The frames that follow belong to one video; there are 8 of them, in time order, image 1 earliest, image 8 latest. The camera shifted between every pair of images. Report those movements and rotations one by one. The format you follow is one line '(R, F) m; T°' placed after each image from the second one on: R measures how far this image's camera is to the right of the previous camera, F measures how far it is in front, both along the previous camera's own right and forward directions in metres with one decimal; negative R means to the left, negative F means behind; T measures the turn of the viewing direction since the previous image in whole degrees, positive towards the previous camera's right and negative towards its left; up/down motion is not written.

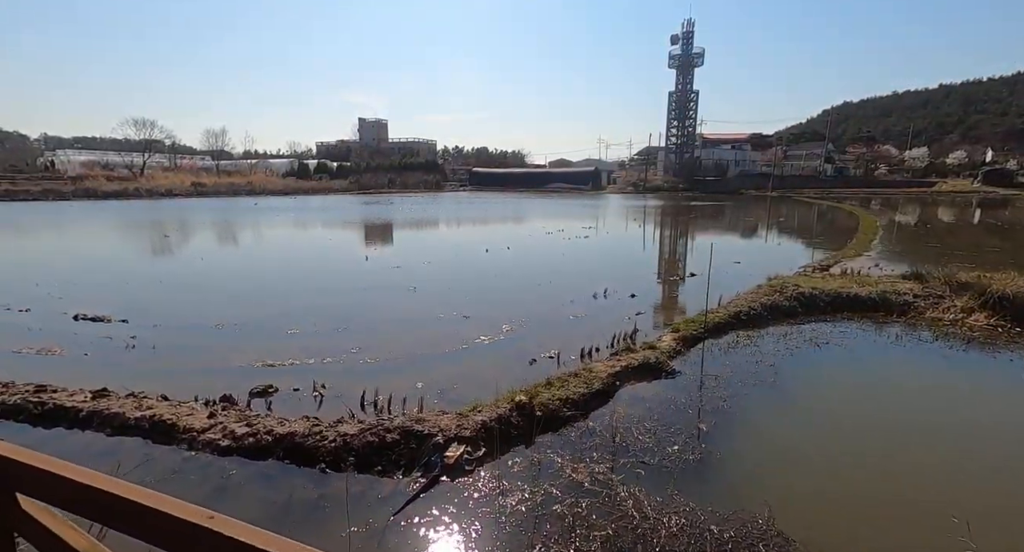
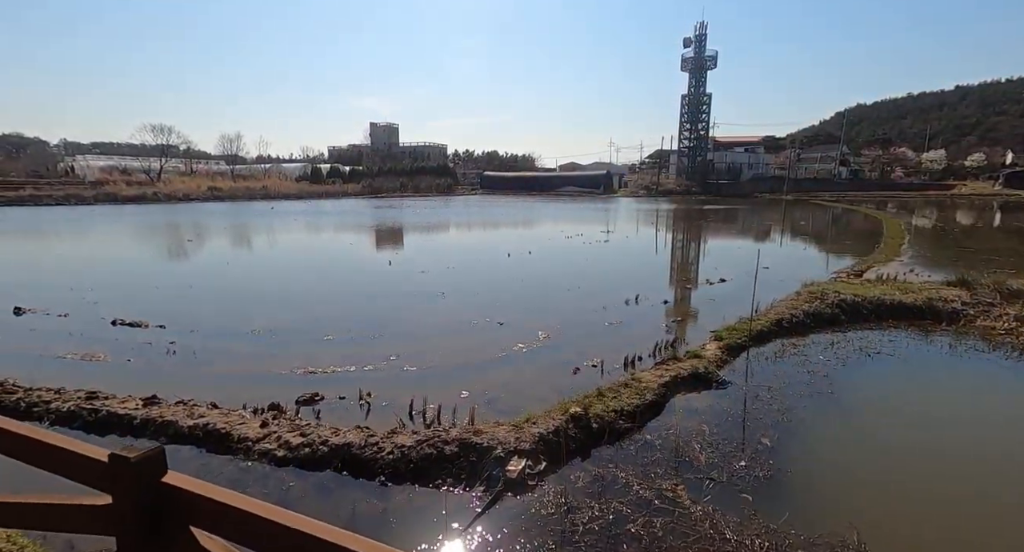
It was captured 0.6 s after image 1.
(-0.3, +0.1) m; -1°
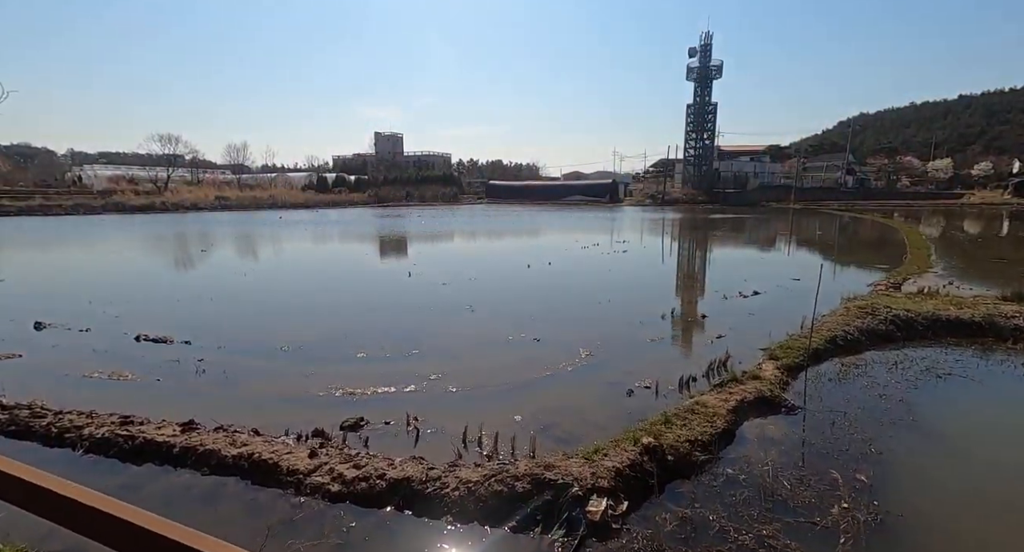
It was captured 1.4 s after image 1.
(-0.5, +0.3) m; -1°
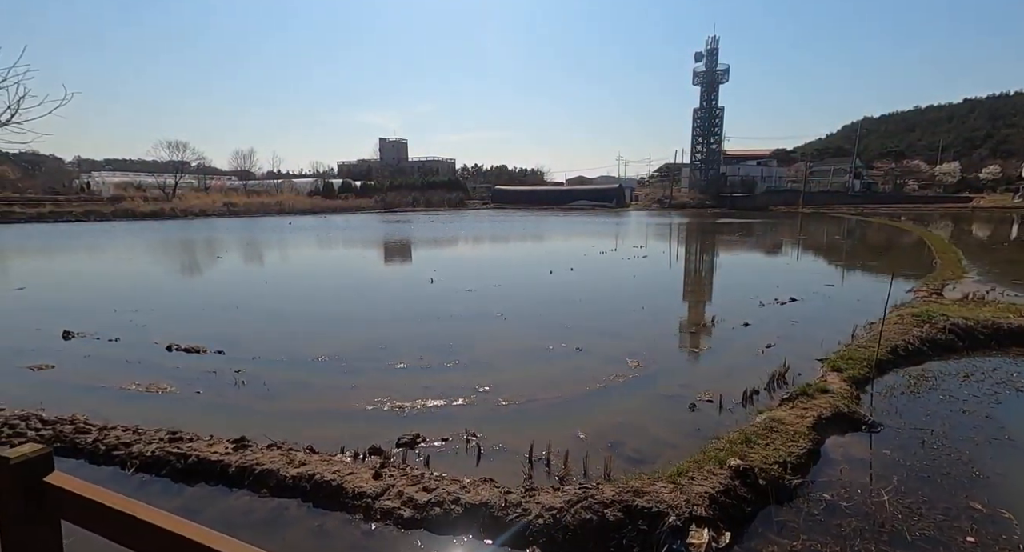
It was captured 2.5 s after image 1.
(-0.5, +0.2) m; -1°
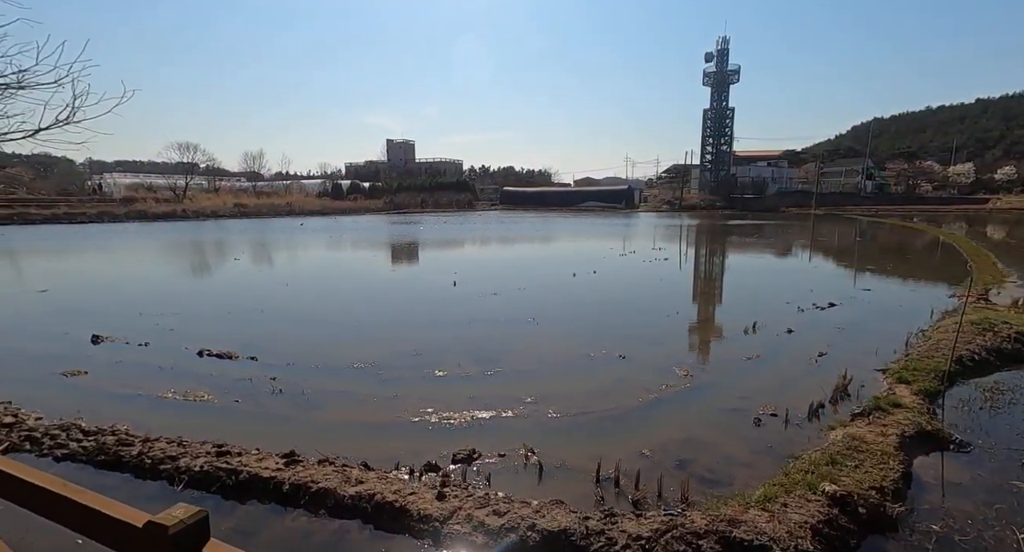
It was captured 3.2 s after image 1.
(-0.5, +0.2) m; -1°
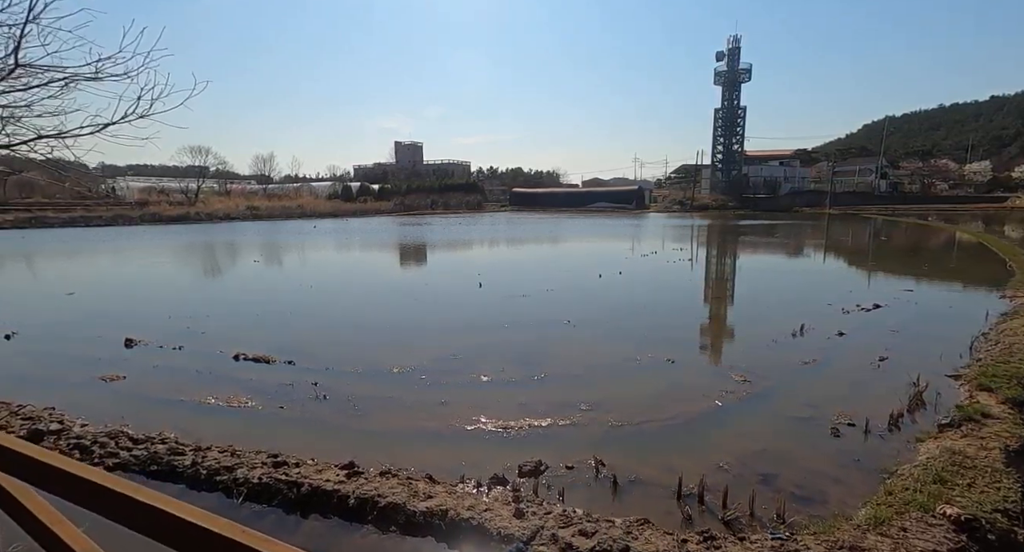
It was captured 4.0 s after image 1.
(-0.5, +0.2) m; -1°
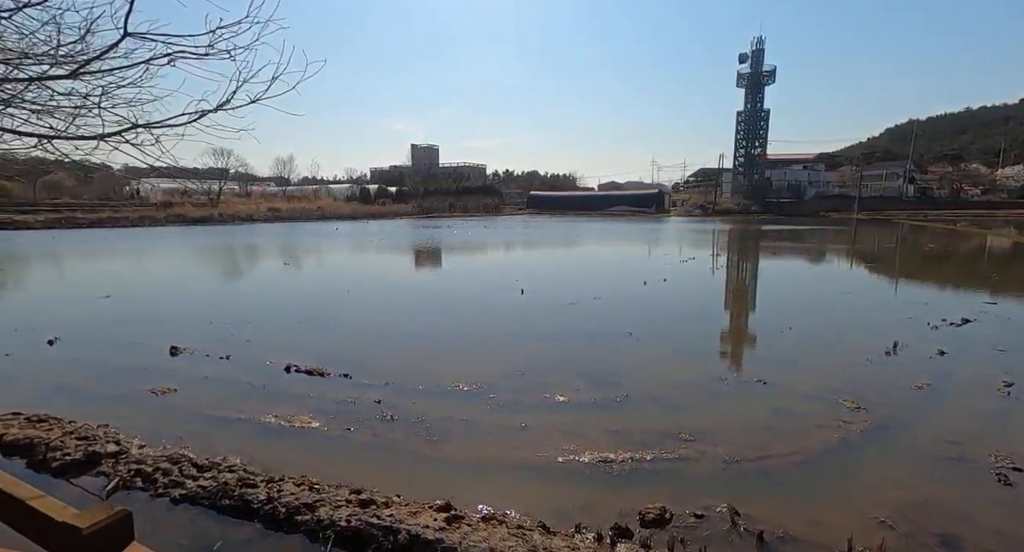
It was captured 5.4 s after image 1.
(-0.8, +0.6) m; -2°
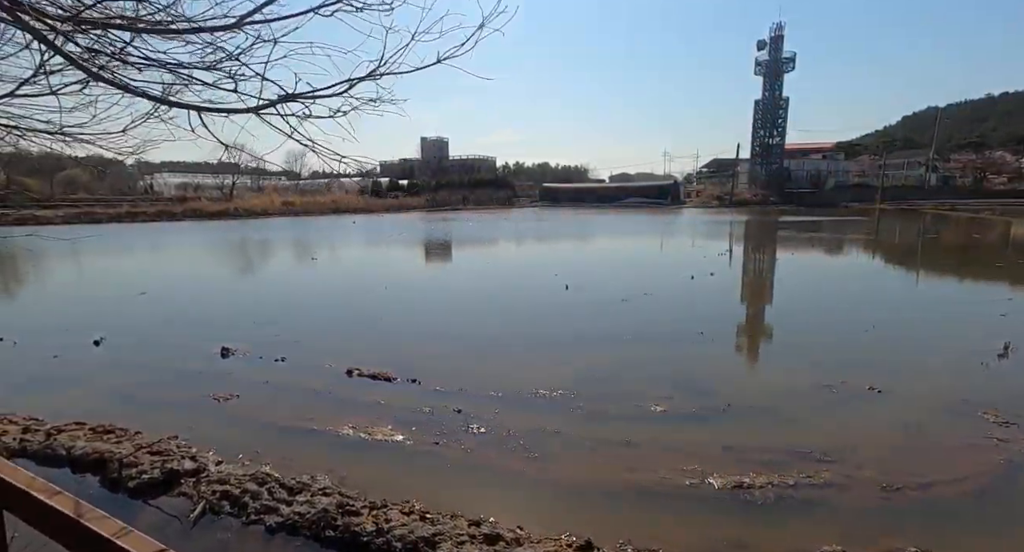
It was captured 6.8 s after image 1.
(-0.9, +0.6) m; -2°
